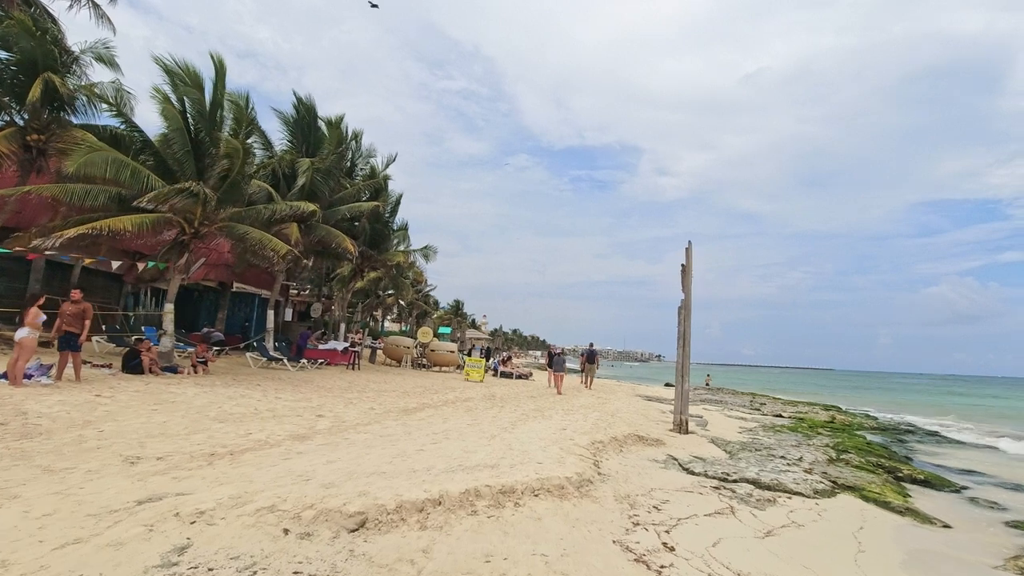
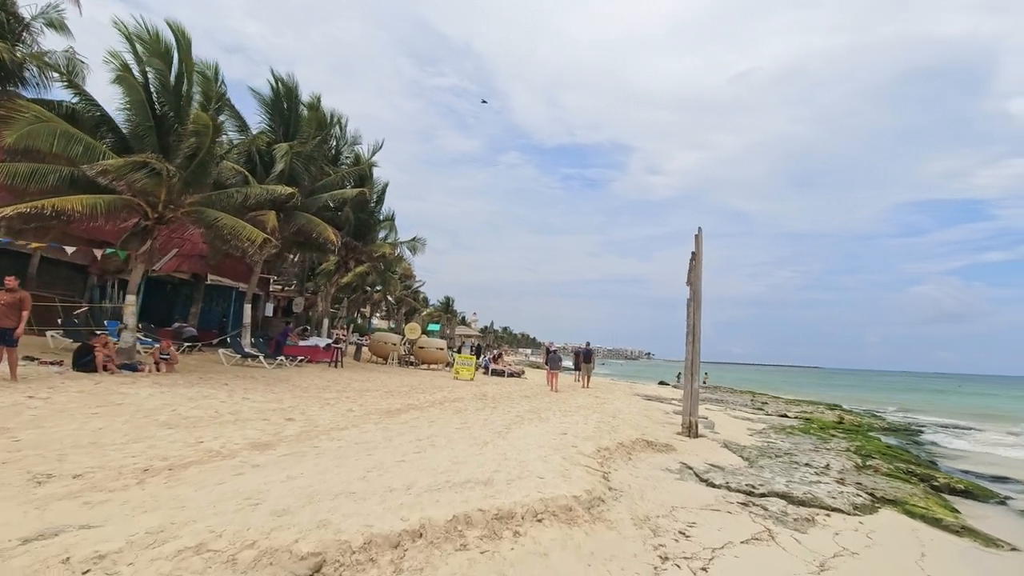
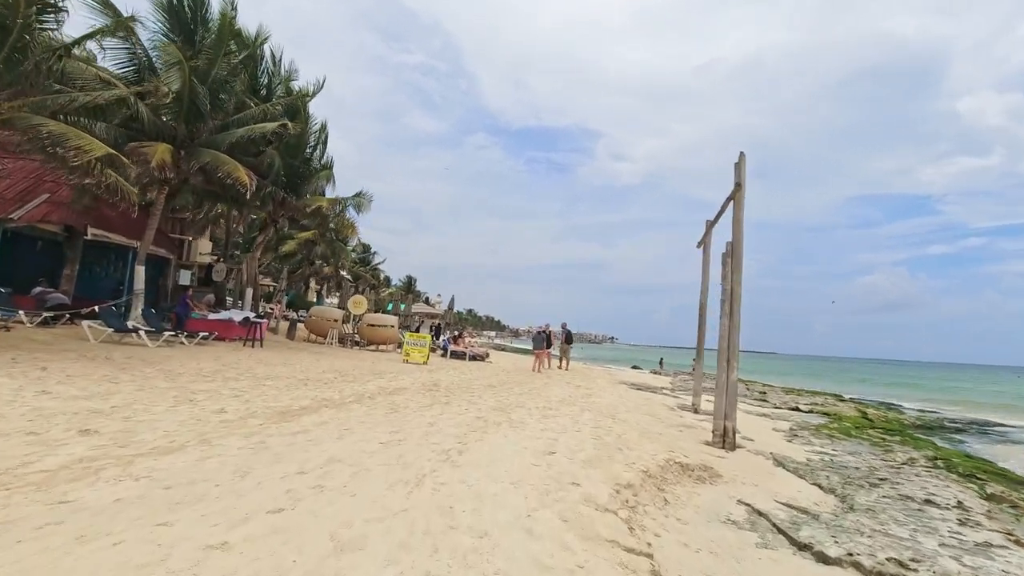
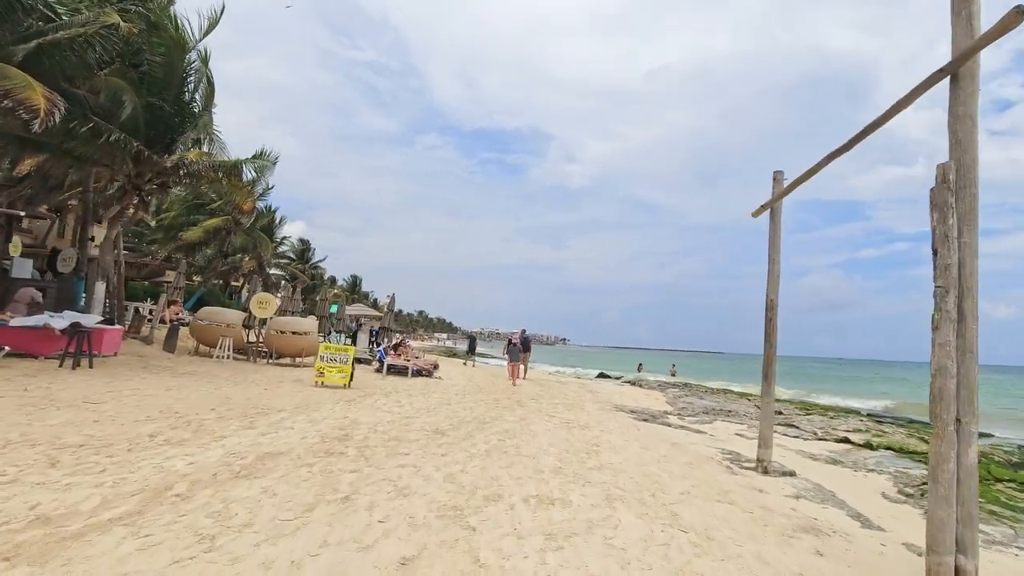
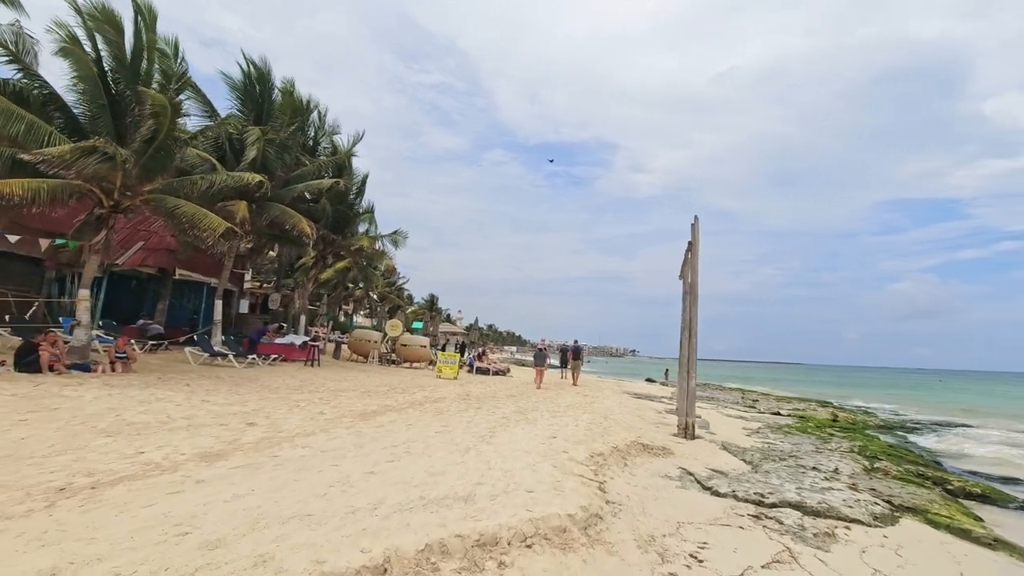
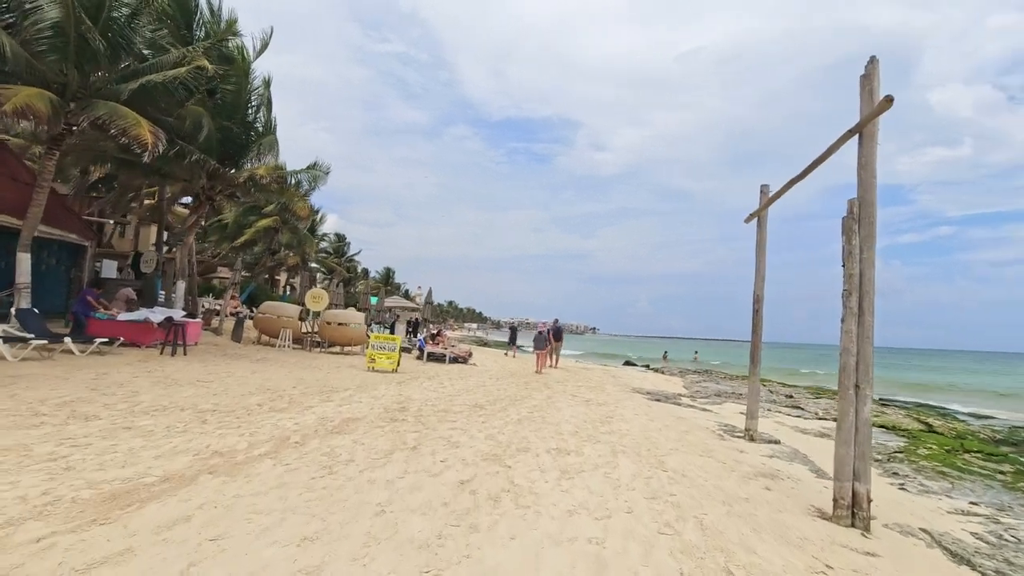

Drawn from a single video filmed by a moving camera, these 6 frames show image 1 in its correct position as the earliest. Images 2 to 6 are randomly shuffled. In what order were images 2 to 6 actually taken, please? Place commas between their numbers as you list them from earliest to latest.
2, 5, 3, 6, 4
